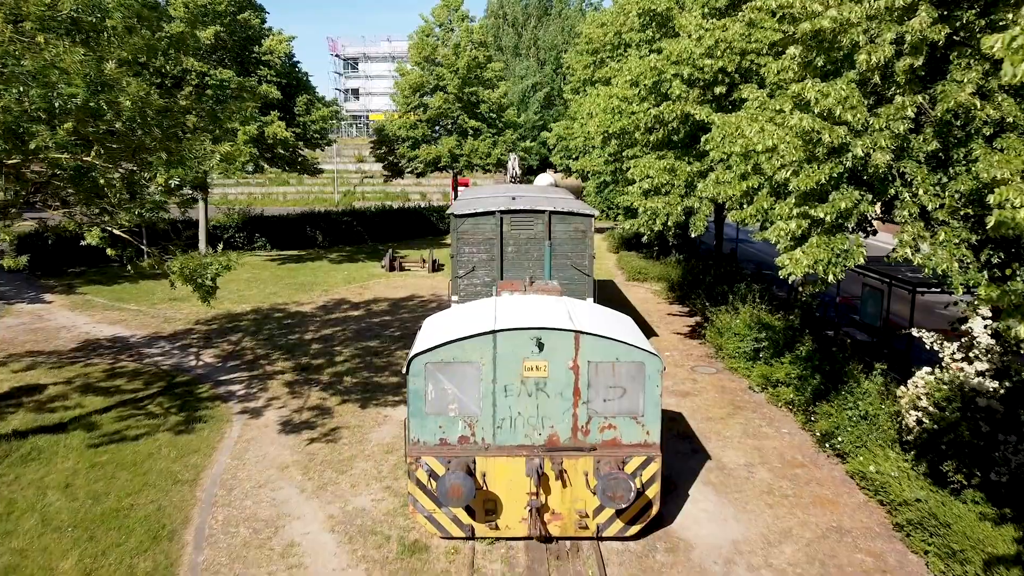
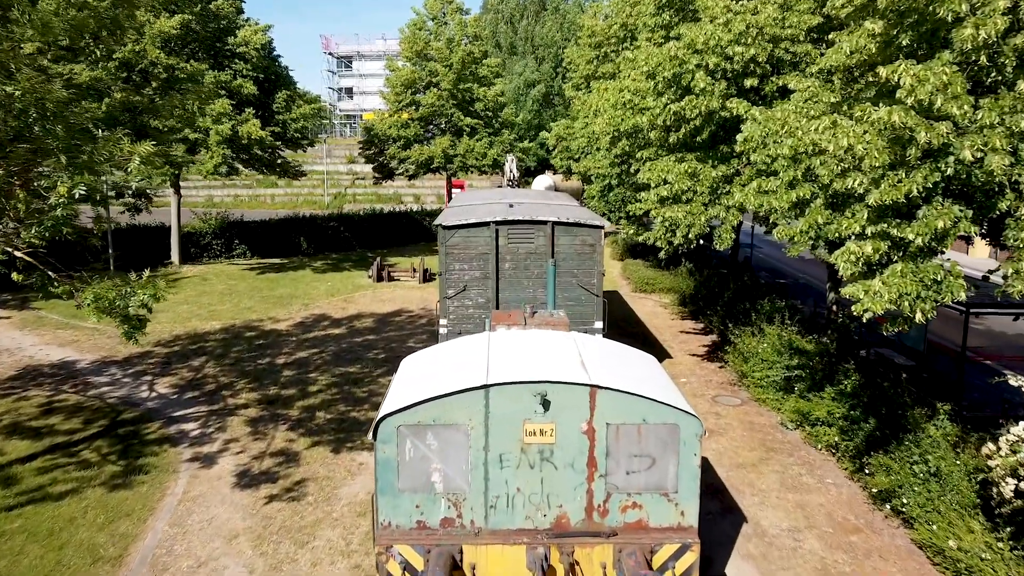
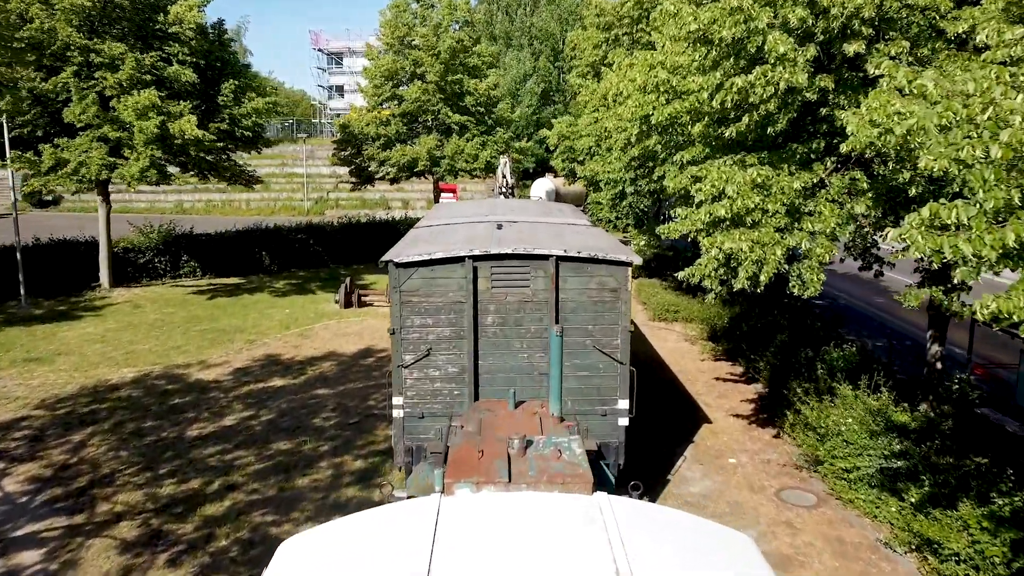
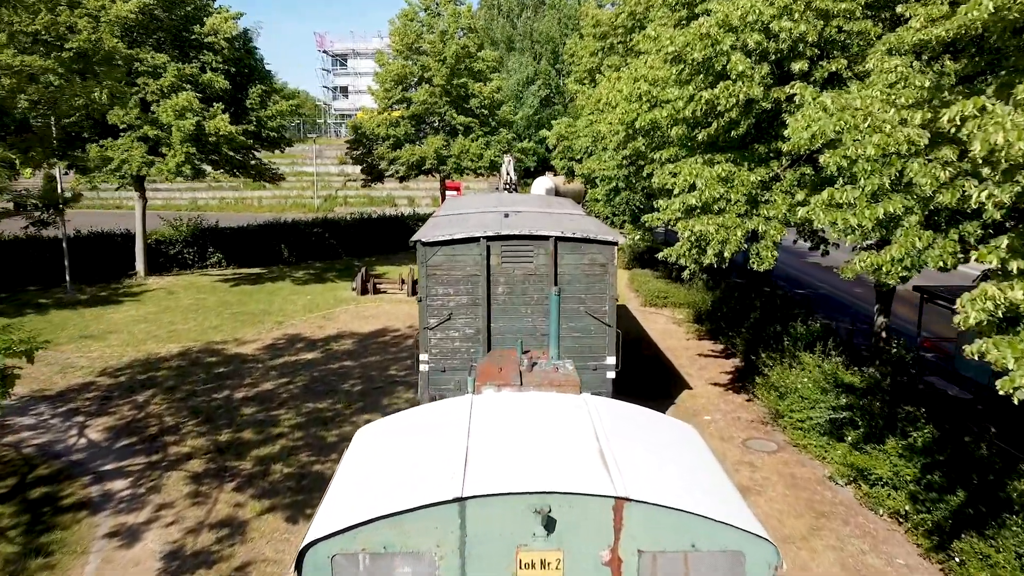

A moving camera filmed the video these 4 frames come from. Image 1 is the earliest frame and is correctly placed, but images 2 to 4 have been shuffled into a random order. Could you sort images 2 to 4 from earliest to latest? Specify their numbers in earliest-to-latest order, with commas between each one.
2, 4, 3
